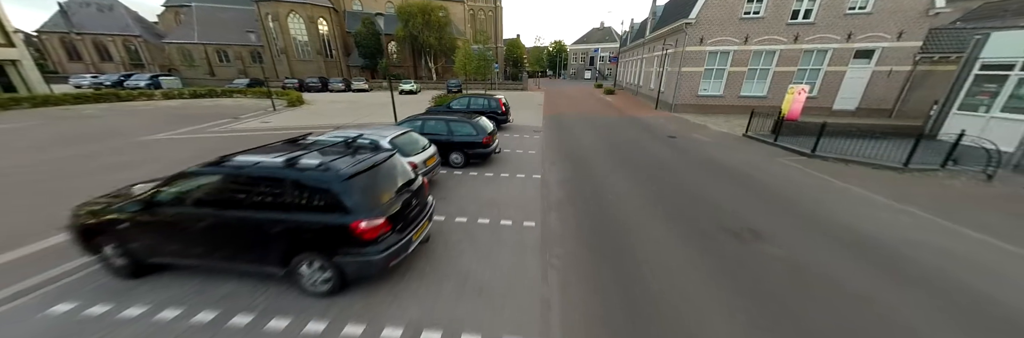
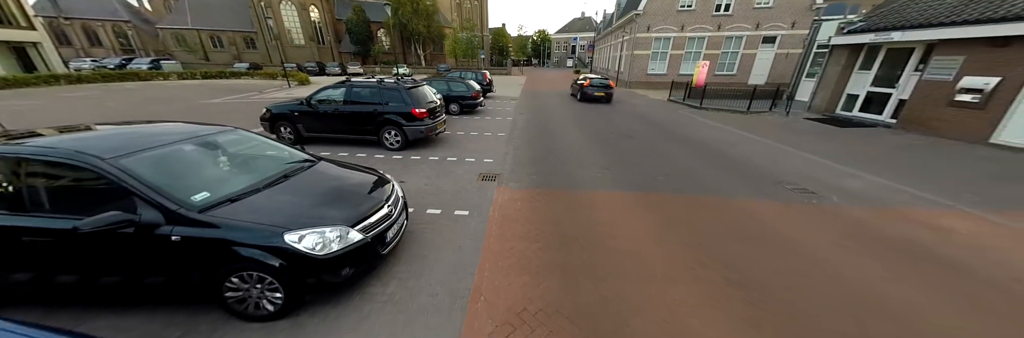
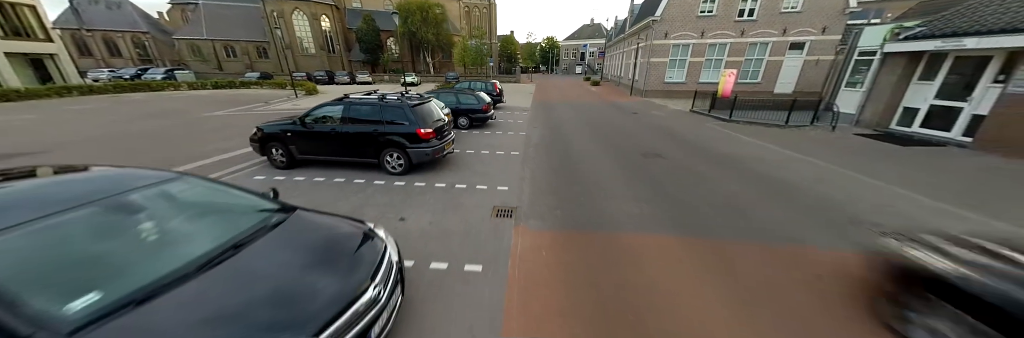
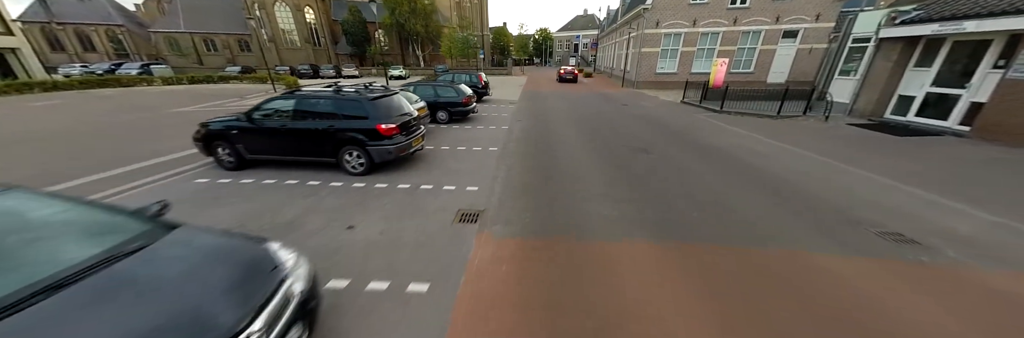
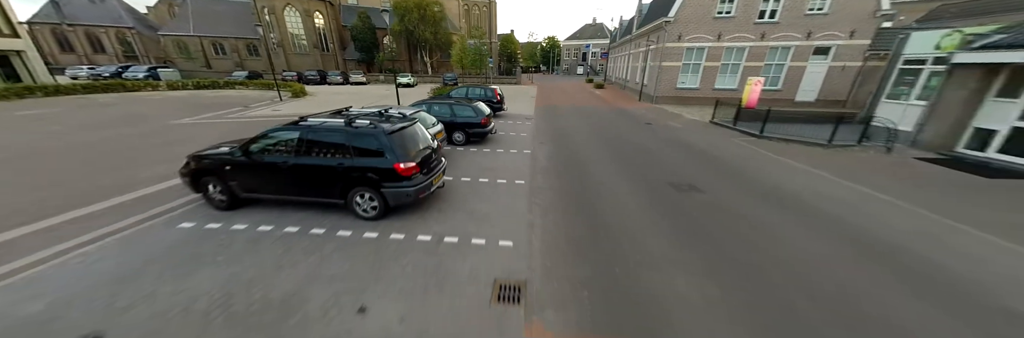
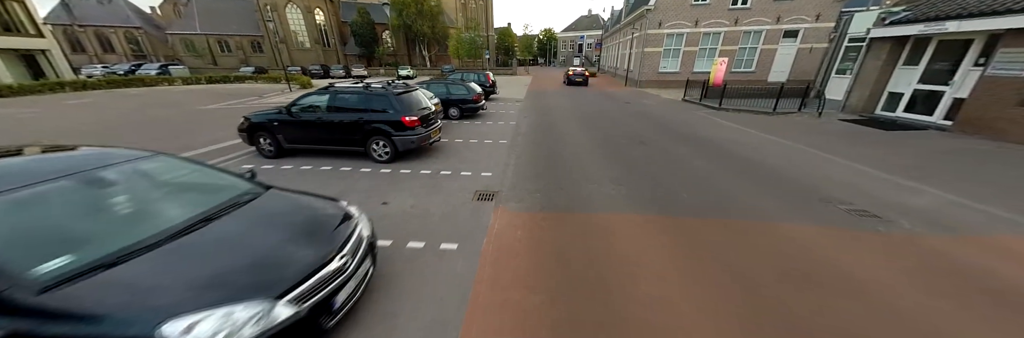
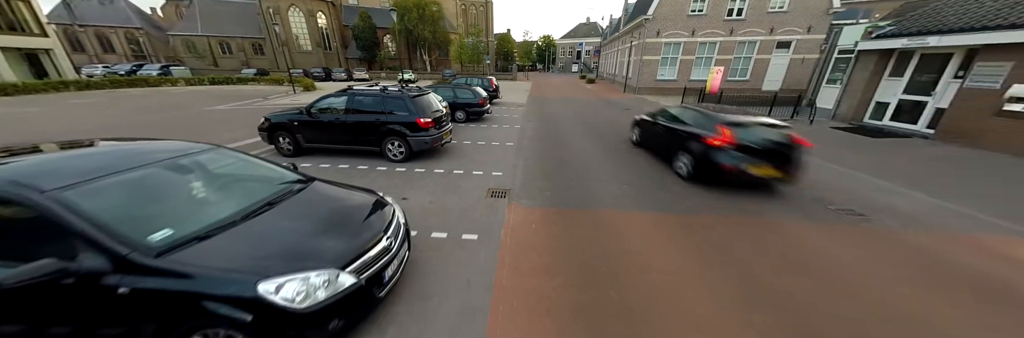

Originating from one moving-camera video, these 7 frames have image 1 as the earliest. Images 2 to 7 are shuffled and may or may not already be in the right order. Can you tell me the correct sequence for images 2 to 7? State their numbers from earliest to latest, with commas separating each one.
5, 3, 7, 2, 6, 4
